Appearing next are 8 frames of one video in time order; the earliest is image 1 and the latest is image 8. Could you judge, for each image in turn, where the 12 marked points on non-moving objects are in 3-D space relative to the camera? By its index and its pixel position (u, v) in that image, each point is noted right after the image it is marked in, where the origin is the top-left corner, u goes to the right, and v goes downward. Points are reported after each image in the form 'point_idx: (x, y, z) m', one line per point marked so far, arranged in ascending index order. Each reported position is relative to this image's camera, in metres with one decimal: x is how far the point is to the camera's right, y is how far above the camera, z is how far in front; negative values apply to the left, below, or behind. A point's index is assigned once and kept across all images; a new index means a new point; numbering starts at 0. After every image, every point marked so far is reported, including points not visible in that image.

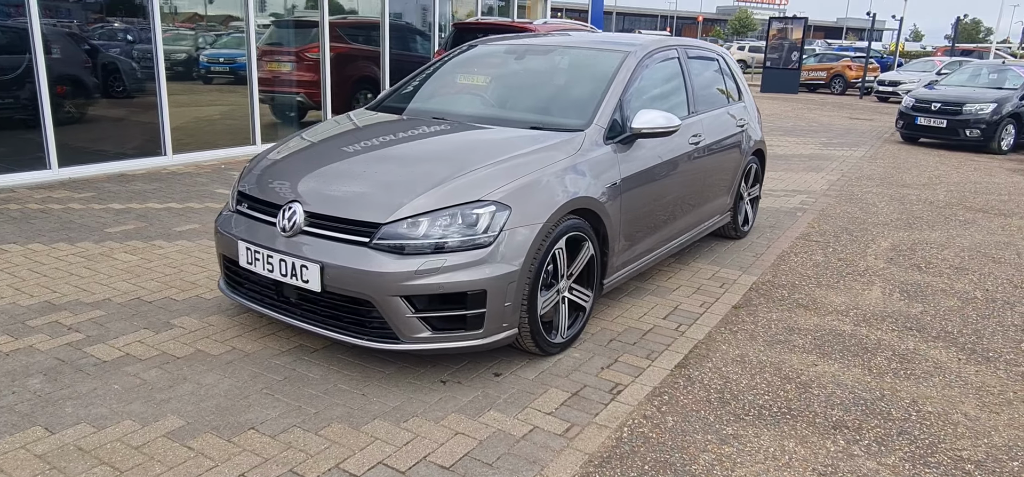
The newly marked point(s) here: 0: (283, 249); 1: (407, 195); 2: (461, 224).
0: (-1.1, -0.1, +3.3) m
1: (-0.5, +0.2, +3.2) m
2: (-0.2, +0.1, +3.2) m
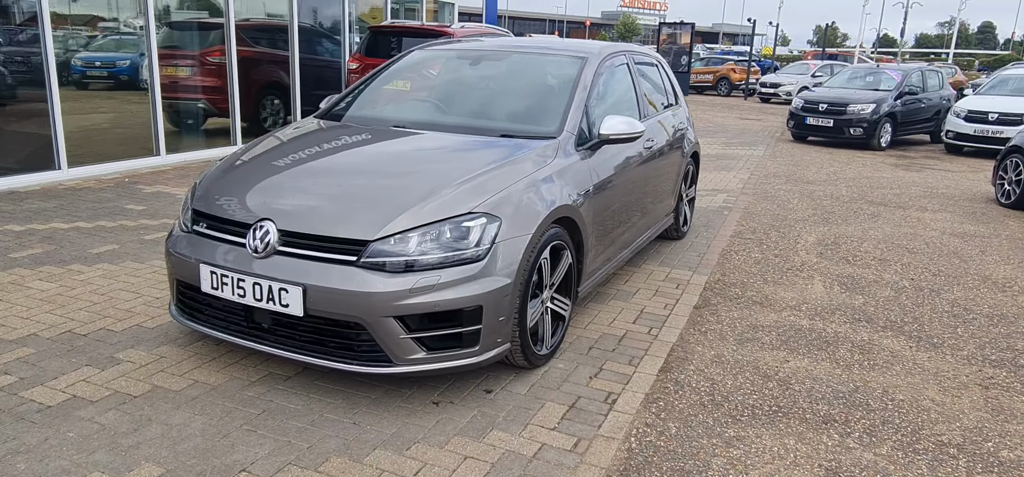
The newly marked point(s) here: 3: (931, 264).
0: (-1.1, -0.1, +3.1) m
1: (-0.5, +0.1, +3.1) m
2: (-0.2, 0.0, +3.0) m
3: (+3.5, -0.2, +5.9) m
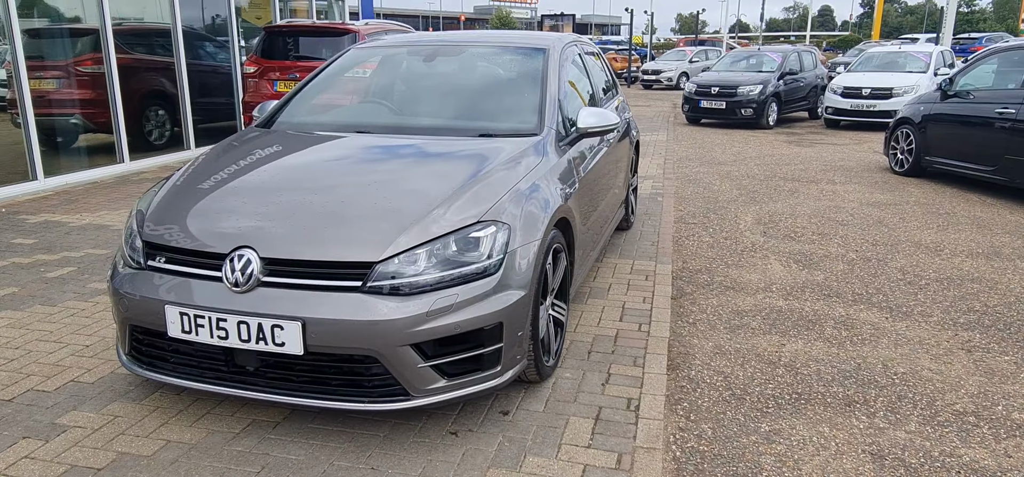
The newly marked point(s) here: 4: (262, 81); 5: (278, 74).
0: (-1.0, -0.3, +2.6) m
1: (-0.4, 0.0, +2.7) m
2: (-0.2, -0.1, +2.8) m
3: (+3.0, 0.0, +6.1) m
4: (-3.4, +2.1, +9.6) m
5: (-3.1, +2.2, +9.5) m
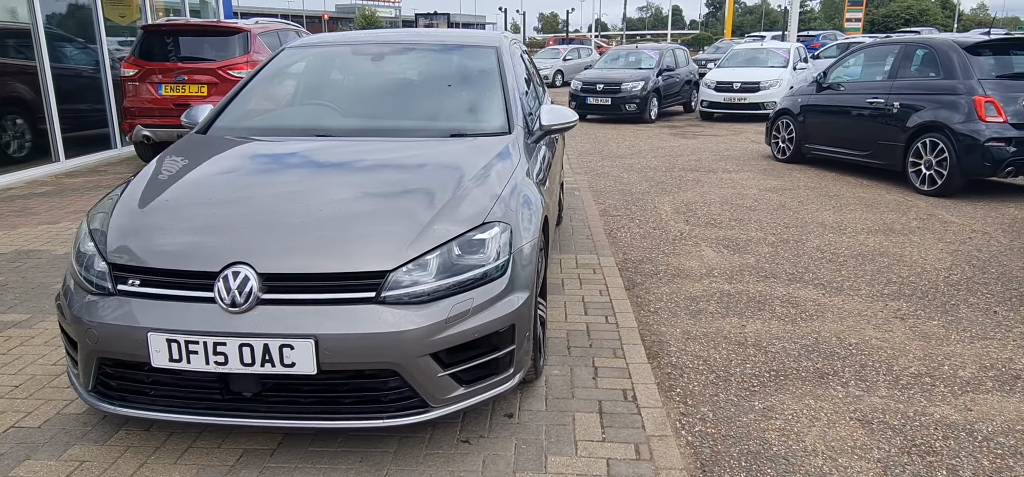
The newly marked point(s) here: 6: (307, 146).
0: (-0.9, -0.3, +2.4) m
1: (-0.4, 0.0, +2.6) m
2: (-0.1, -0.1, +2.7) m
3: (+2.4, +0.2, +6.6) m
4: (-4.6, +1.9, +8.9) m
5: (-4.3, +2.0, +8.8) m
6: (-1.1, +0.5, +3.5) m
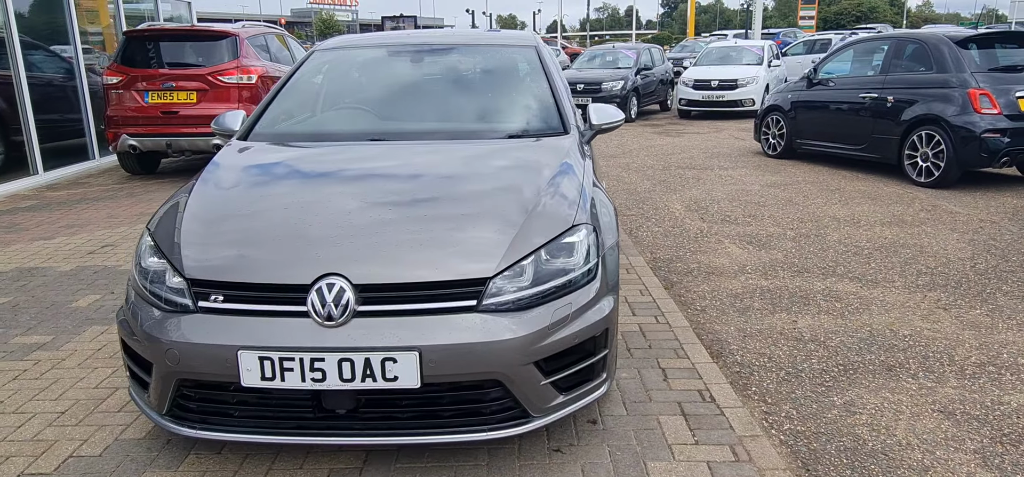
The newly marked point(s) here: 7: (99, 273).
0: (-0.6, -0.3, +2.3) m
1: (-0.1, 0.0, +2.5) m
2: (+0.2, -0.1, +2.6) m
3: (+2.6, +0.2, +6.6) m
4: (-4.6, +1.8, +8.6) m
5: (-4.4, +1.8, +8.5) m
6: (-0.8, +0.4, +3.4) m
7: (-3.0, -0.2, +5.1) m
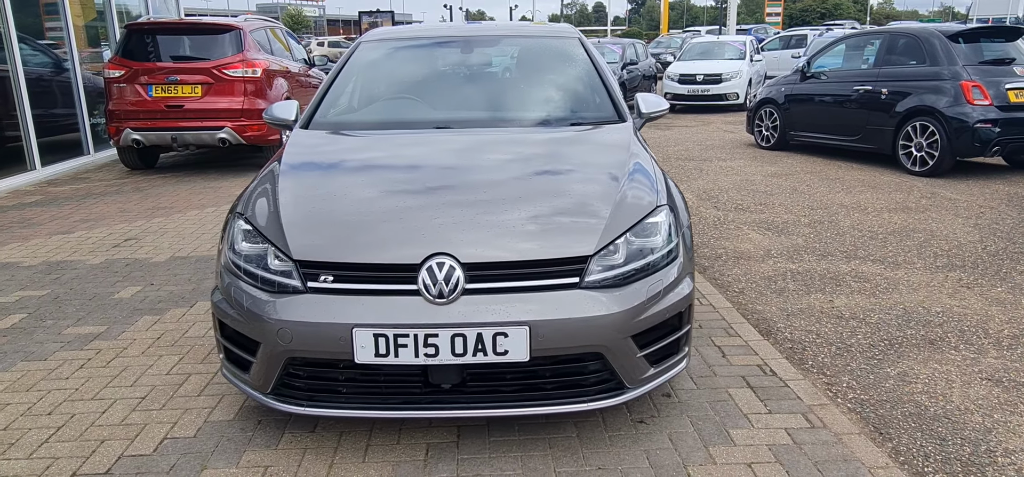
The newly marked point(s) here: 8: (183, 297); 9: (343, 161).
0: (-0.2, -0.3, +2.4) m
1: (+0.3, +0.1, +2.6) m
2: (+0.5, 0.0, +2.7) m
3: (+2.7, +0.4, +6.8) m
4: (-4.6, +1.8, +8.5) m
5: (-4.3, +1.9, +8.4) m
6: (-0.5, +0.5, +3.5) m
7: (-2.7, -0.2, +5.1) m
8: (-2.1, -0.4, +4.4) m
9: (-0.7, +0.3, +3.2) m
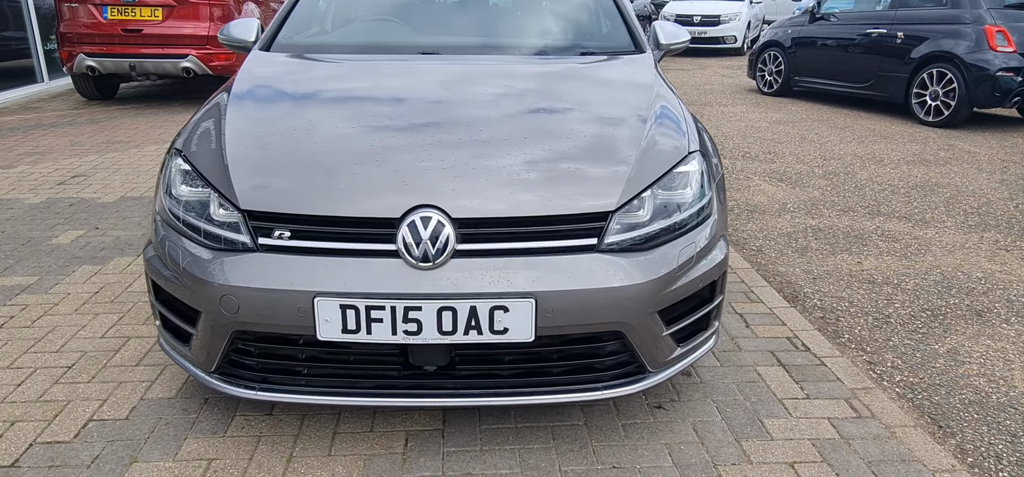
0: (-0.2, -0.1, +1.9) m
1: (+0.3, +0.2, +2.1) m
2: (+0.5, +0.1, +2.3) m
3: (+2.6, +0.8, +6.4) m
4: (-4.6, +2.5, +7.7) m
5: (-4.4, +2.6, +7.7) m
6: (-0.5, +0.7, +2.9) m
7: (-2.8, +0.2, +4.6) m
8: (-2.1, 0.0, +3.9) m
9: (-0.7, +0.6, +2.6) m
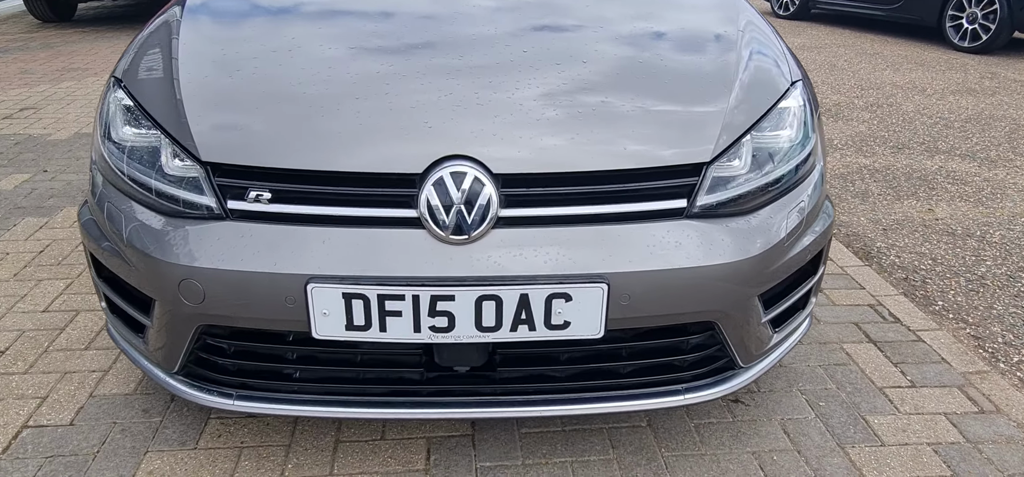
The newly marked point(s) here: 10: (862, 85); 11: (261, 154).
0: (-0.1, -0.1, +1.4) m
1: (+0.4, +0.3, +1.6) m
2: (+0.7, +0.3, +1.7) m
3: (+2.7, +1.3, +5.8) m
4: (-4.6, +3.1, +6.8) m
5: (-4.4, +3.2, +6.8) m
6: (-0.4, +0.9, +2.3) m
7: (-2.7, +0.5, +4.0) m
8: (-2.0, +0.2, +3.3) m
9: (-0.6, +0.7, +2.1) m
10: (+2.8, +1.2, +5.6) m
11: (-0.5, +0.2, +1.5) m
